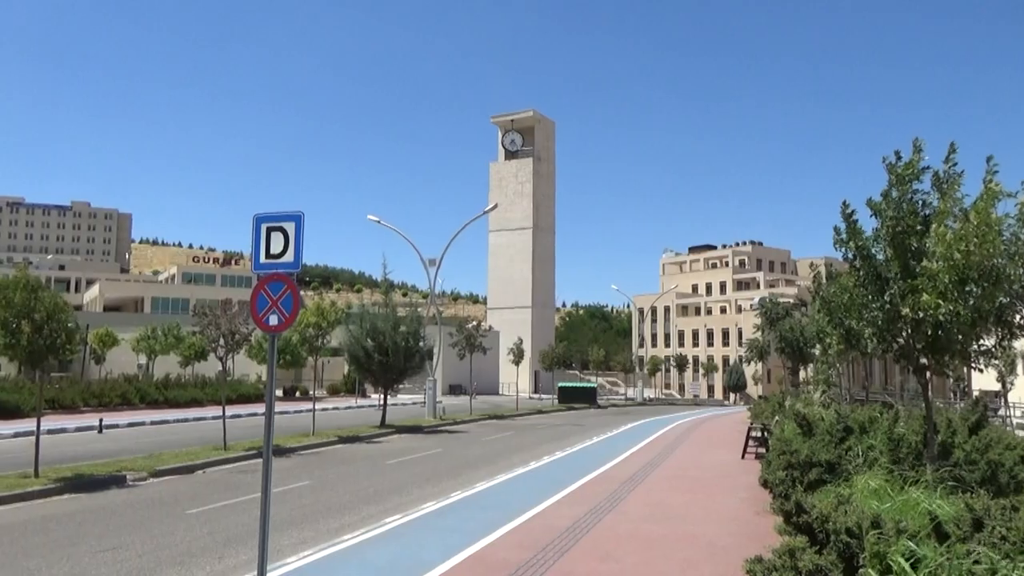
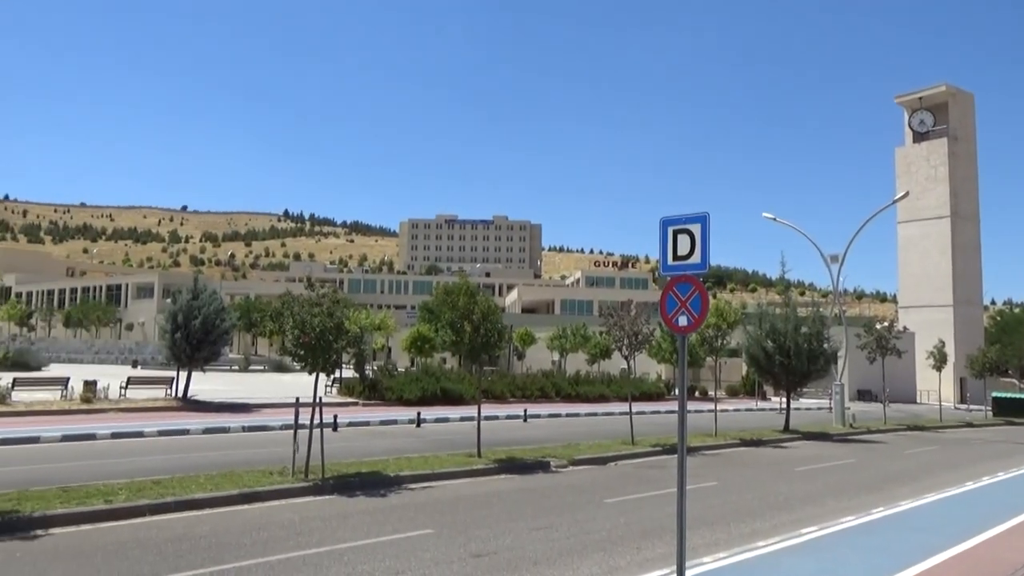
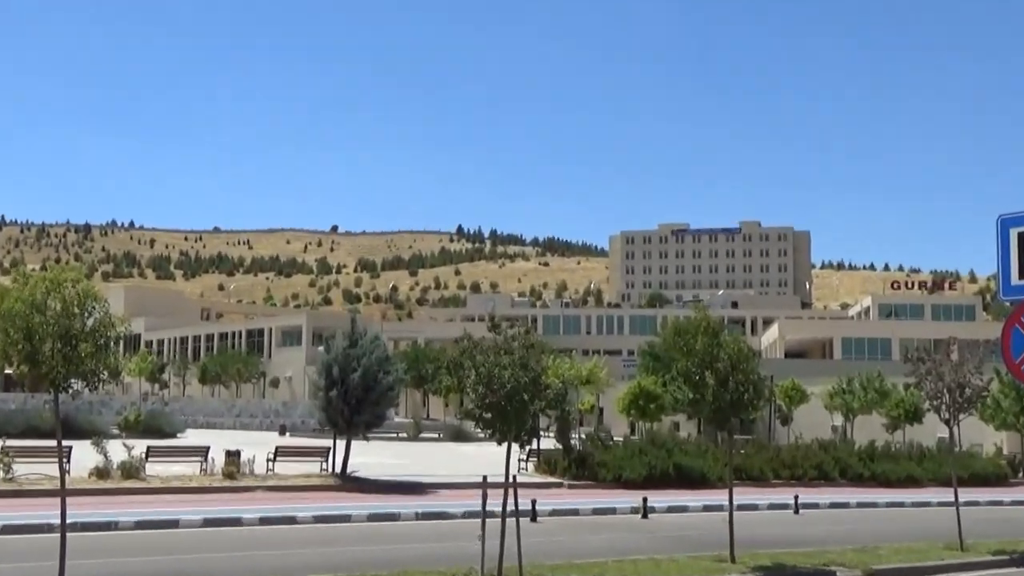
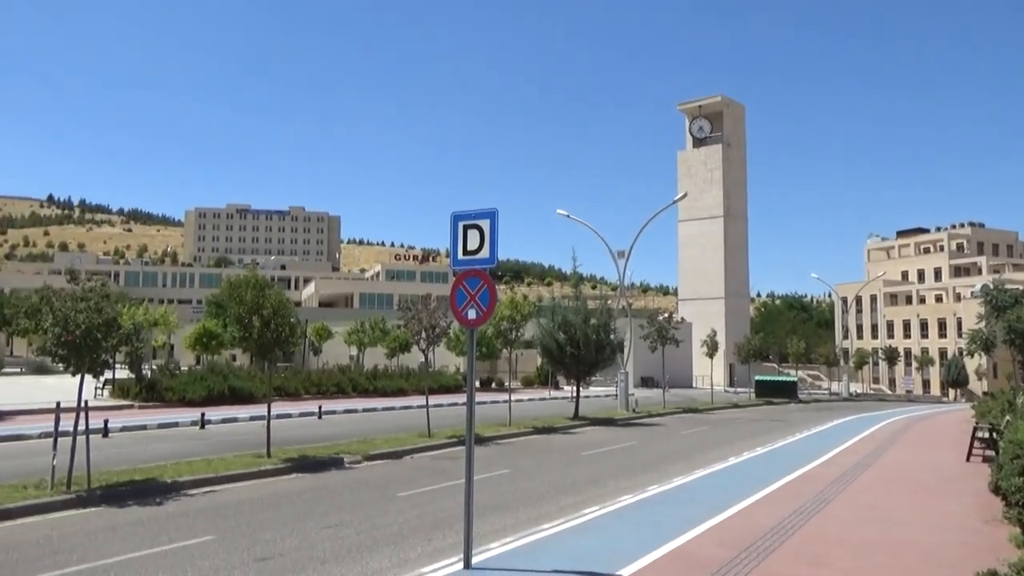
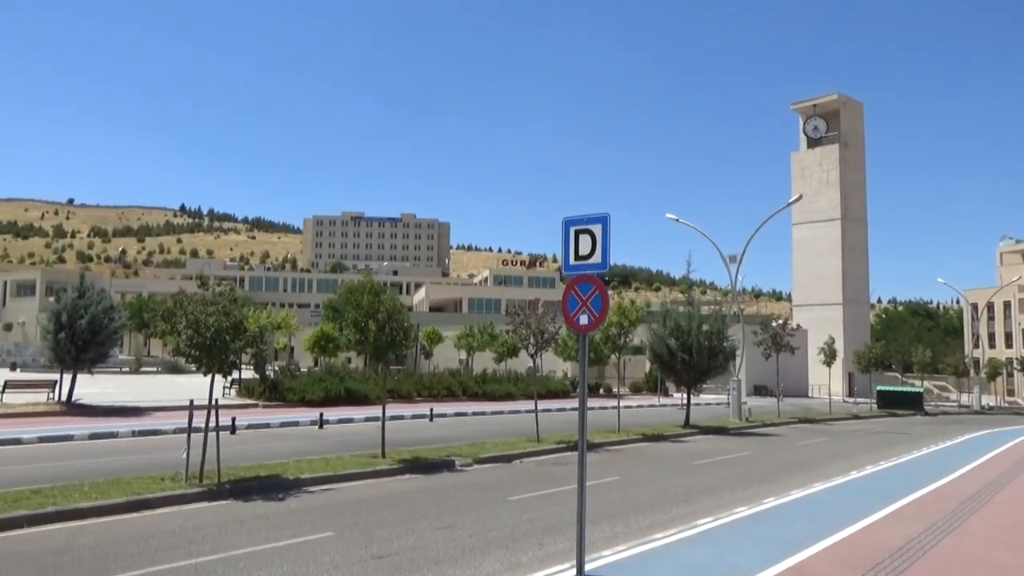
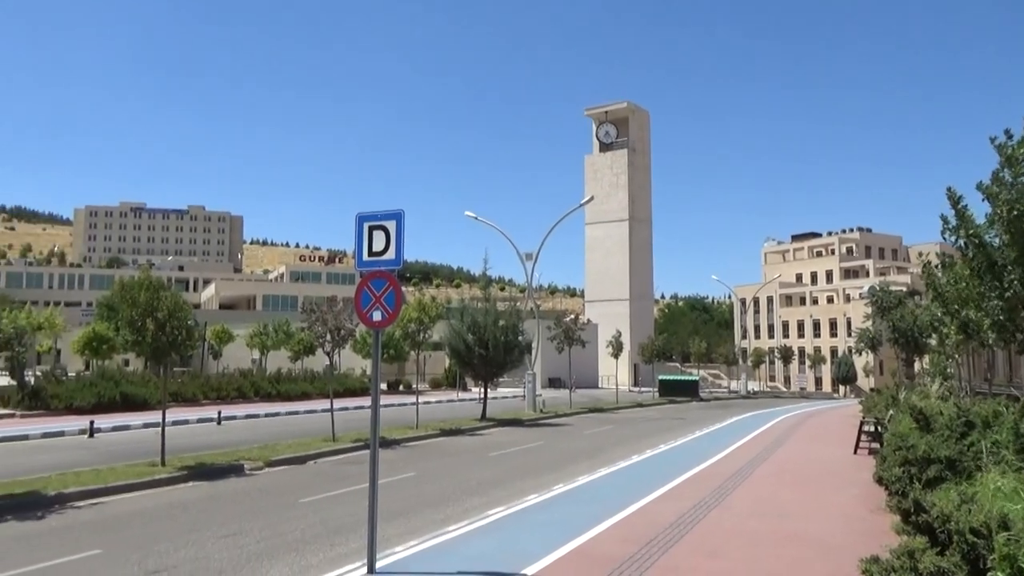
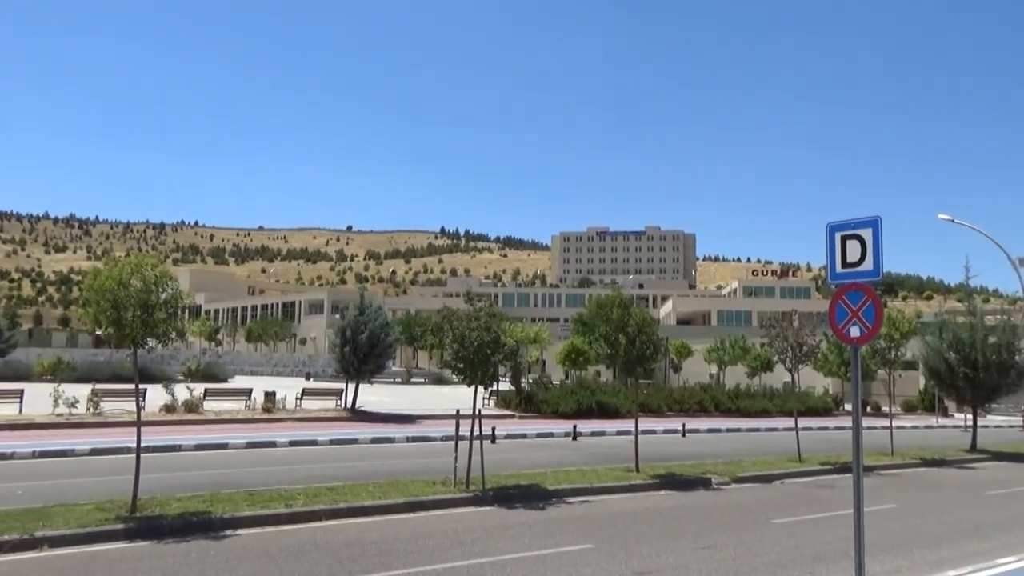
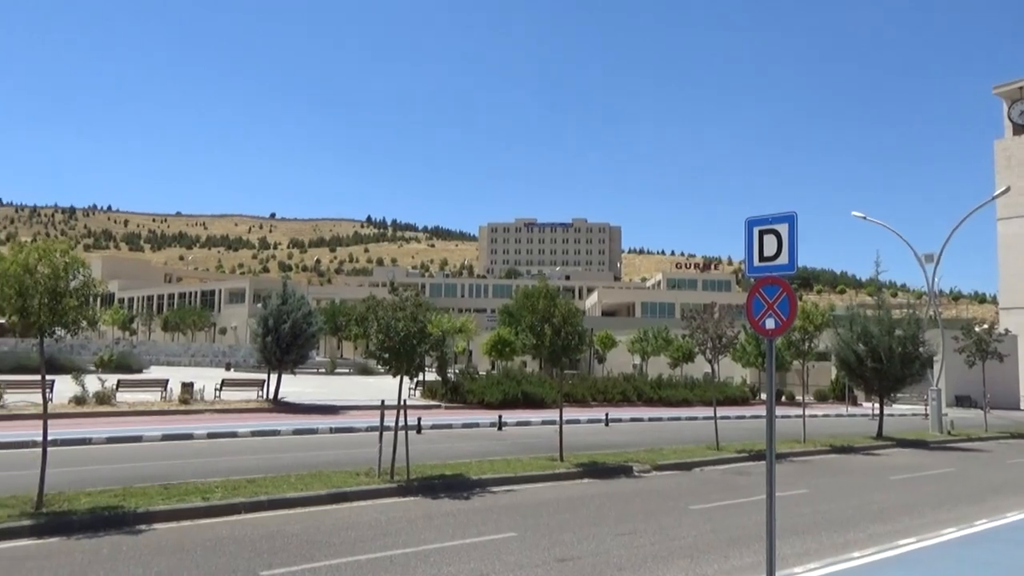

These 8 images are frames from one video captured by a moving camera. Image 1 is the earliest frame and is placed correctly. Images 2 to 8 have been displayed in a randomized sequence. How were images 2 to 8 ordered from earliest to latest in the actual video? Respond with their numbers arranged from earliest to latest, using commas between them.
6, 4, 5, 2, 8, 7, 3
